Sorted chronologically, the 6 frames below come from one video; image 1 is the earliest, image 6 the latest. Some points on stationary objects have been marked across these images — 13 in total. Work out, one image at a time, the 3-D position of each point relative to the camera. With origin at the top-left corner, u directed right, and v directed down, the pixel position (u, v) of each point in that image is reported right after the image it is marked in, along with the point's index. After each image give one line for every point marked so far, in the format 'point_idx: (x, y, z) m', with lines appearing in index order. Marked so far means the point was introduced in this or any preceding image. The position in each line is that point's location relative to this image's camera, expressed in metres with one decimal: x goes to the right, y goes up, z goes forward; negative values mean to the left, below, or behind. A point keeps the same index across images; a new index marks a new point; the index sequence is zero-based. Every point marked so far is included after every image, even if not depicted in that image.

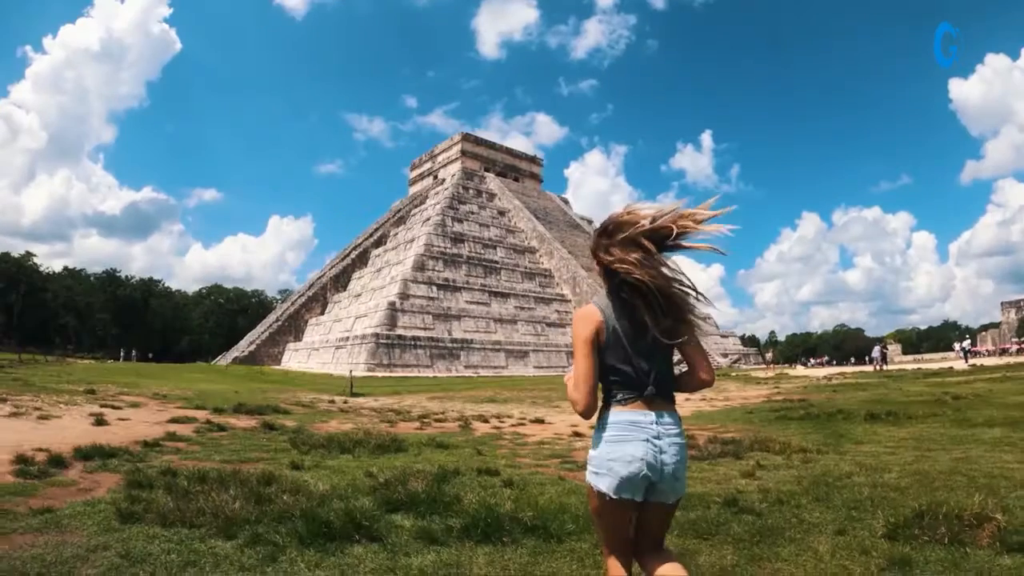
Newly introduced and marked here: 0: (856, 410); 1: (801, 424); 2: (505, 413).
0: (+8.6, -3.1, +16.9) m
1: (+5.9, -2.8, +13.6) m
2: (-0.2, -3.0, +15.9) m
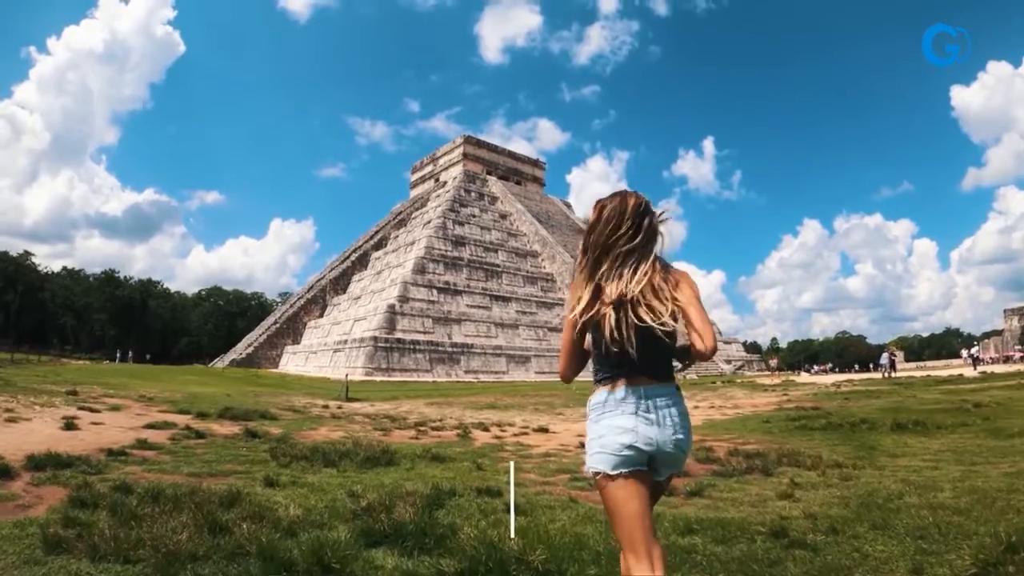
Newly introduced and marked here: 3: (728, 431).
0: (+8.7, -3.1, +16.0) m
1: (+6.0, -2.8, +12.7) m
2: (-0.1, -3.0, +15.0) m
3: (+4.4, -3.0, +13.6) m
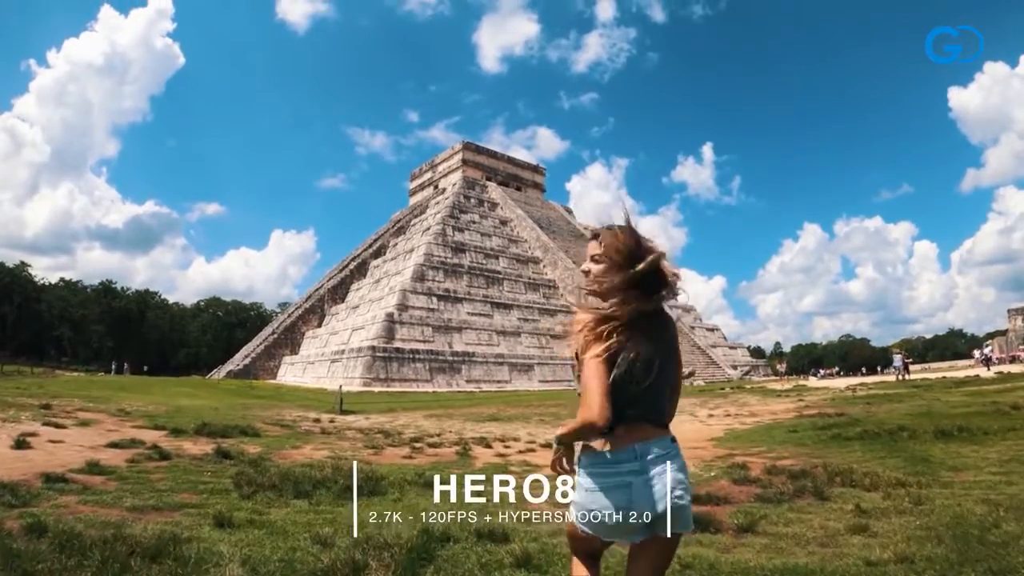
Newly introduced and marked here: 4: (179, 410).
0: (+8.8, -3.1, +14.7) m
1: (+6.1, -2.7, +11.5) m
2: (0.0, -3.0, +13.8) m
3: (+4.5, -2.9, +12.3) m
4: (-9.5, -3.5, +18.9) m
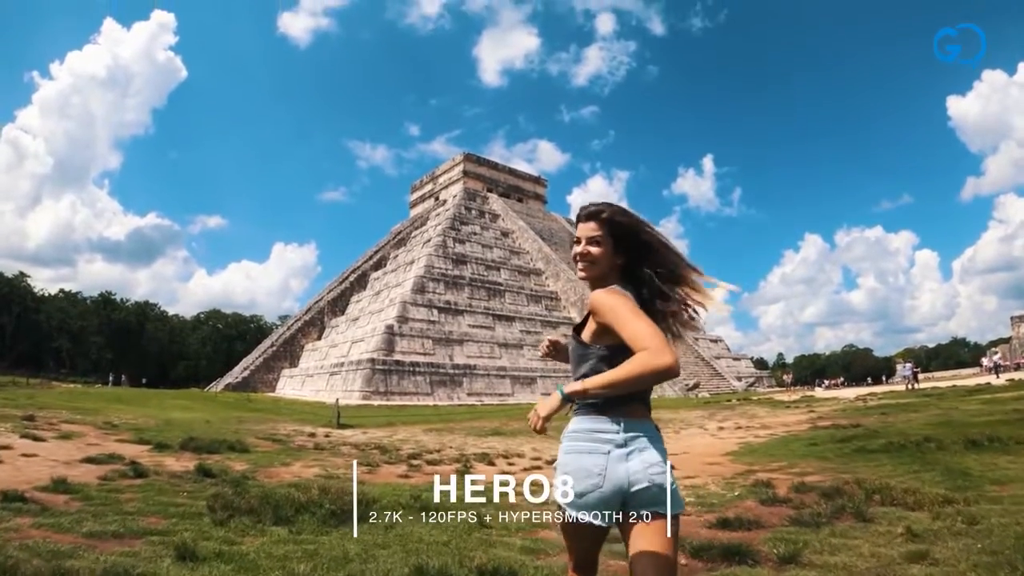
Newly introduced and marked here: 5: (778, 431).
0: (+8.9, -3.2, +14.0) m
1: (+6.2, -2.8, +10.7) m
2: (+0.1, -3.2, +13.0) m
3: (+4.6, -3.0, +11.6) m
4: (-9.4, -3.7, +18.2) m
5: (+7.4, -4.0, +18.5) m
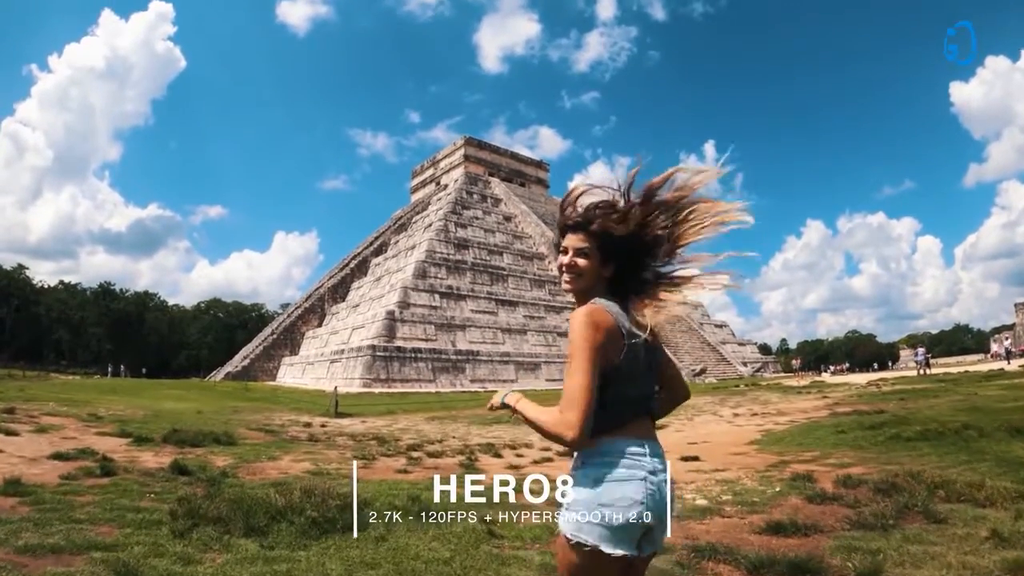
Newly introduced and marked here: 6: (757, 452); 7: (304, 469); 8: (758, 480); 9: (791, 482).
0: (+9.0, -2.7, +13.1) m
1: (+6.3, -2.4, +9.8) m
2: (+0.2, -2.8, +12.2) m
3: (+4.7, -2.6, +10.7) m
4: (-9.2, -3.3, +17.3) m
5: (+7.6, -3.4, +17.6) m
6: (+3.8, -2.5, +10.3) m
7: (-2.5, -2.2, +7.9) m
8: (+2.9, -2.2, +7.6) m
9: (+3.1, -2.2, +7.4) m
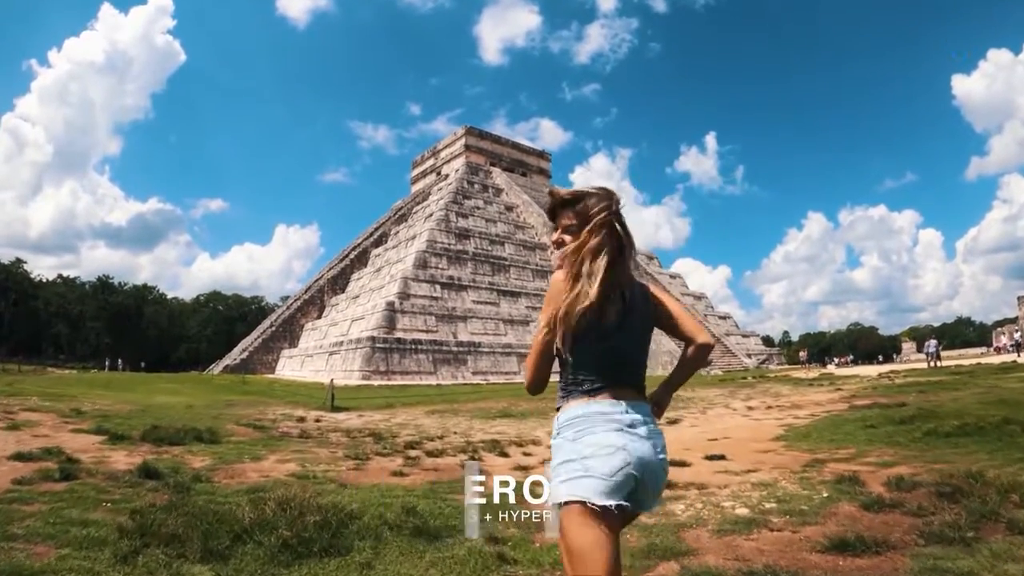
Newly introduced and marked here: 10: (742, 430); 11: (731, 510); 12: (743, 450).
0: (+9.1, -2.4, +12.2) m
1: (+6.4, -2.1, +9.0) m
2: (+0.3, -2.5, +11.3) m
3: (+4.8, -2.3, +9.9) m
4: (-9.1, -3.0, +16.5) m
5: (+7.7, -3.1, +16.8) m
6: (+3.9, -2.3, +9.4) m
7: (-2.4, -2.0, +7.1) m
8: (+3.0, -2.0, +6.8) m
9: (+3.2, -1.9, +6.6) m
10: (+4.4, -2.7, +12.8) m
11: (+1.8, -1.8, +5.5) m
12: (+3.3, -2.3, +9.5) m
